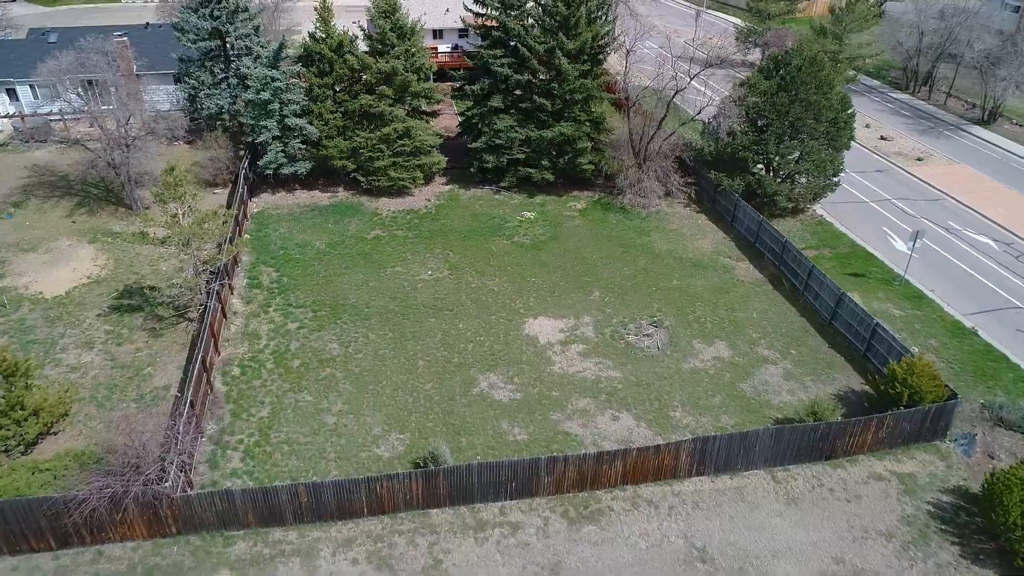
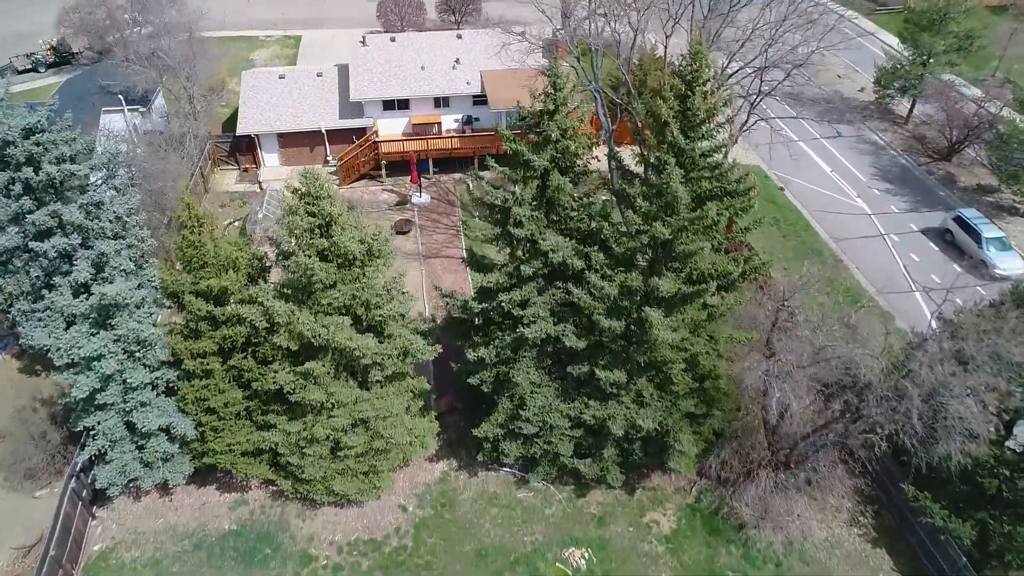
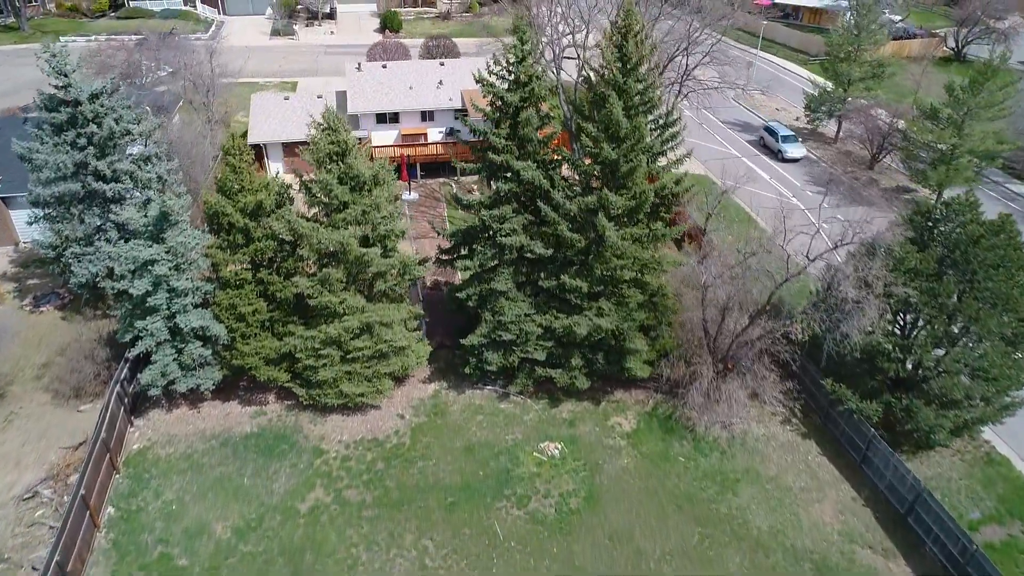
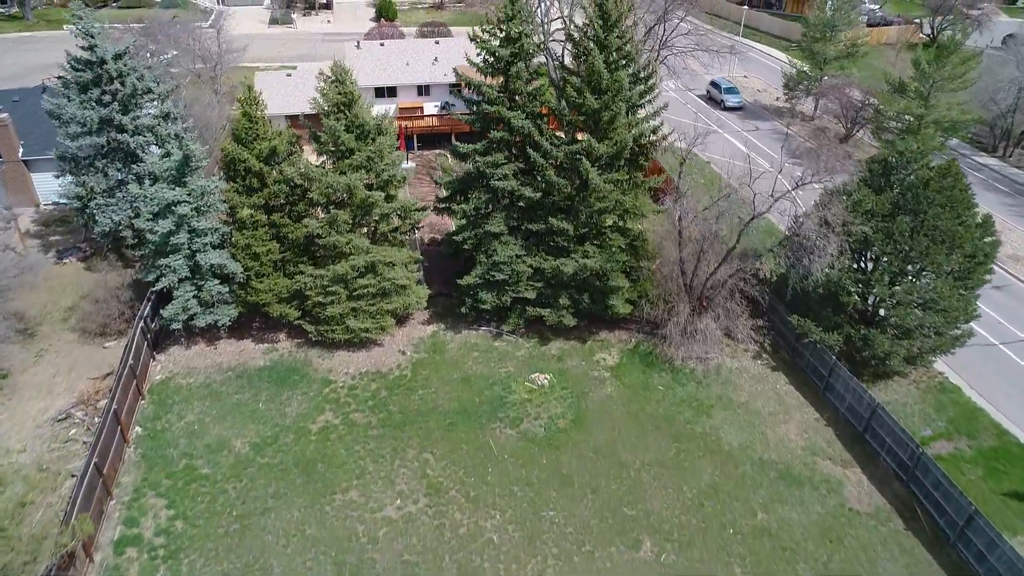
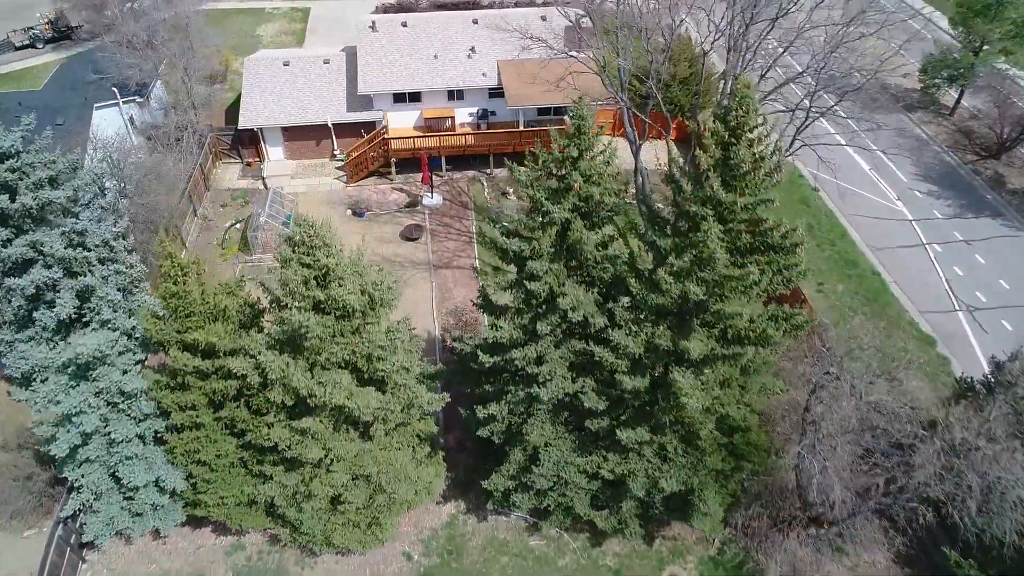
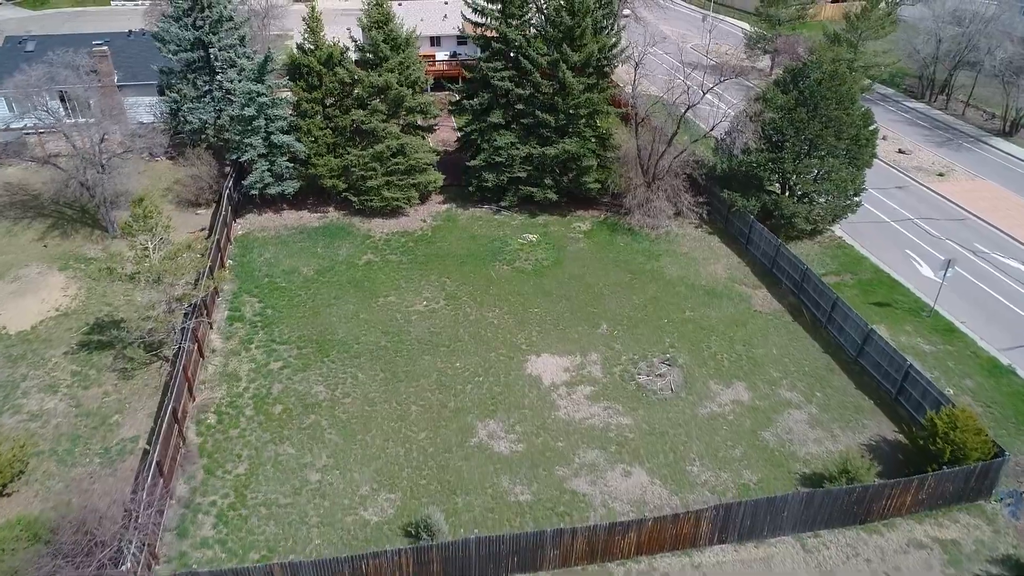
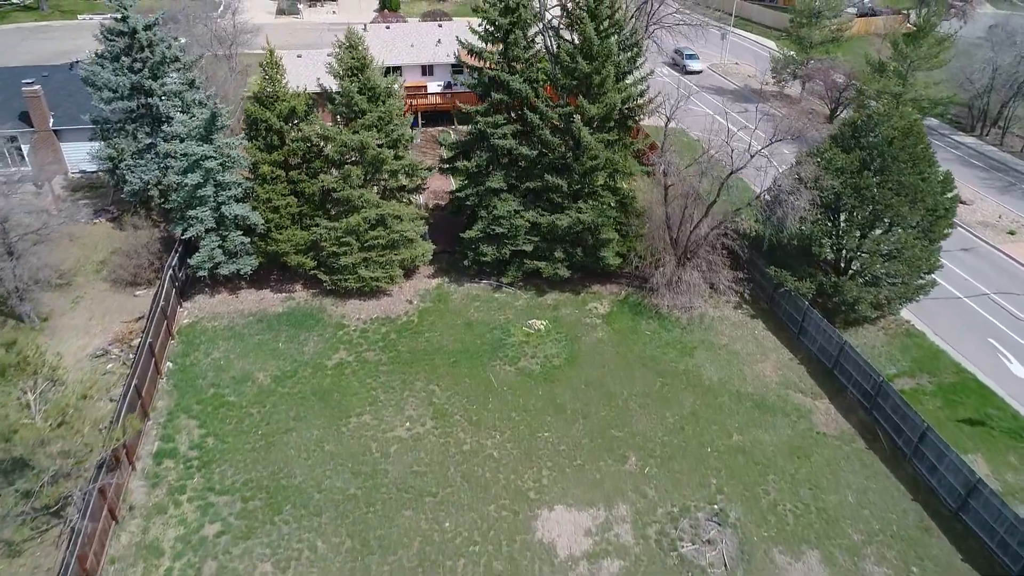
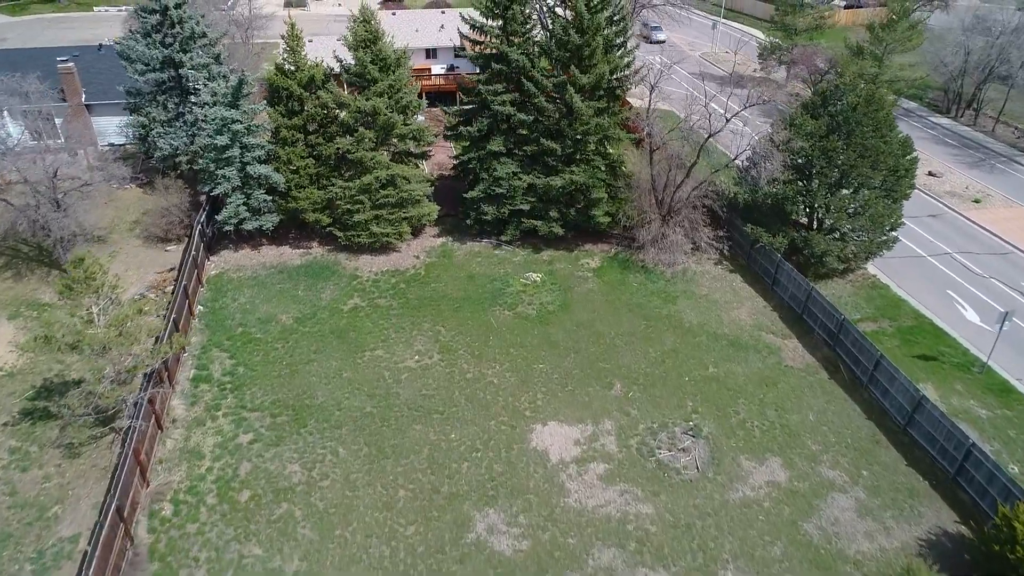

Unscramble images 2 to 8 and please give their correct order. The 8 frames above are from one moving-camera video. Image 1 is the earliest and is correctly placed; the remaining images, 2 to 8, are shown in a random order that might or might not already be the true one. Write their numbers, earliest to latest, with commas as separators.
6, 8, 7, 4, 3, 2, 5
